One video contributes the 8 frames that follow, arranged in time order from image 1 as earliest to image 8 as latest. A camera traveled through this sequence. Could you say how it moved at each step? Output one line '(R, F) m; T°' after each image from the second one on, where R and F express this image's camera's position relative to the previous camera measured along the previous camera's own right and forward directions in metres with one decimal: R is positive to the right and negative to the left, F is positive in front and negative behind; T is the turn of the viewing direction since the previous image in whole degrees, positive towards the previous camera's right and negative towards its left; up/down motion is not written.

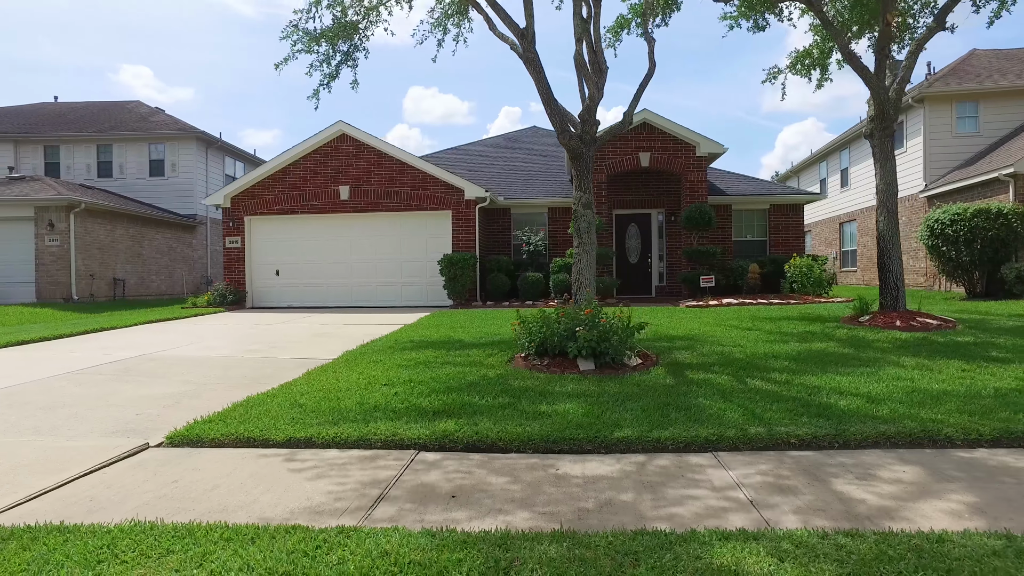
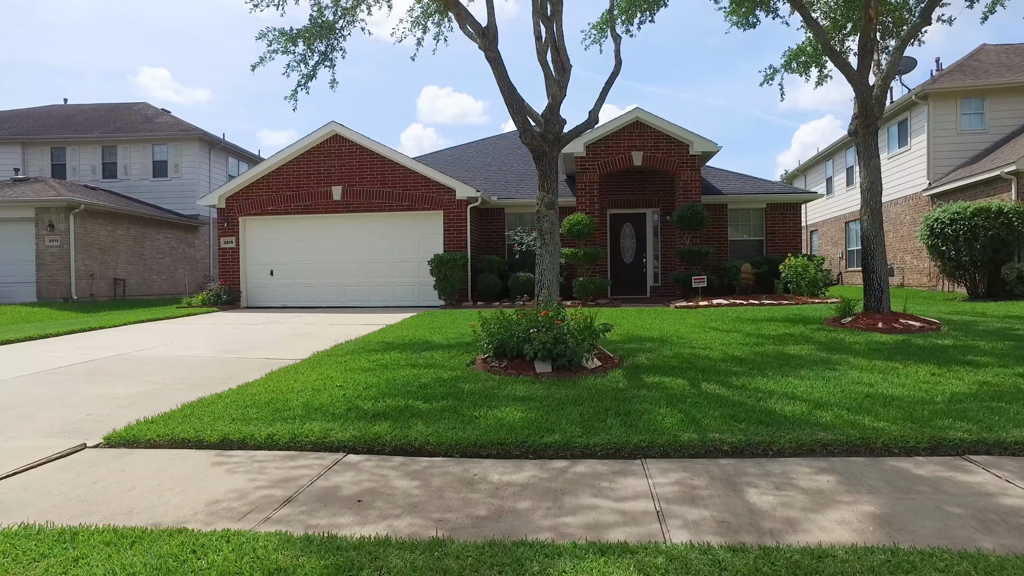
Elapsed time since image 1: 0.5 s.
(+0.6, +0.1) m; -1°
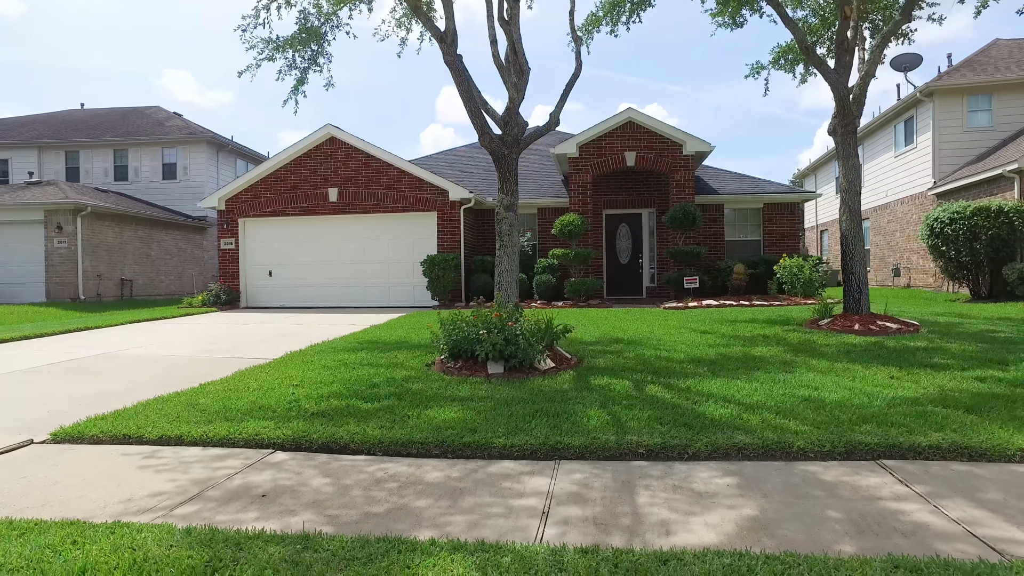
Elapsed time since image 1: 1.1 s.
(+0.7, 0.0) m; -2°
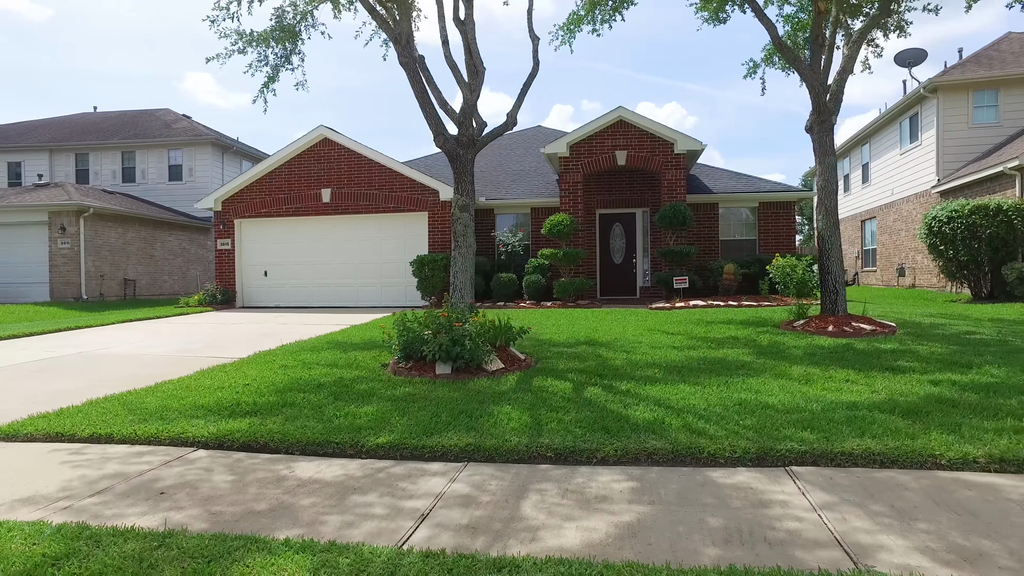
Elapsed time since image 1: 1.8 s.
(+0.7, 0.0) m; -2°
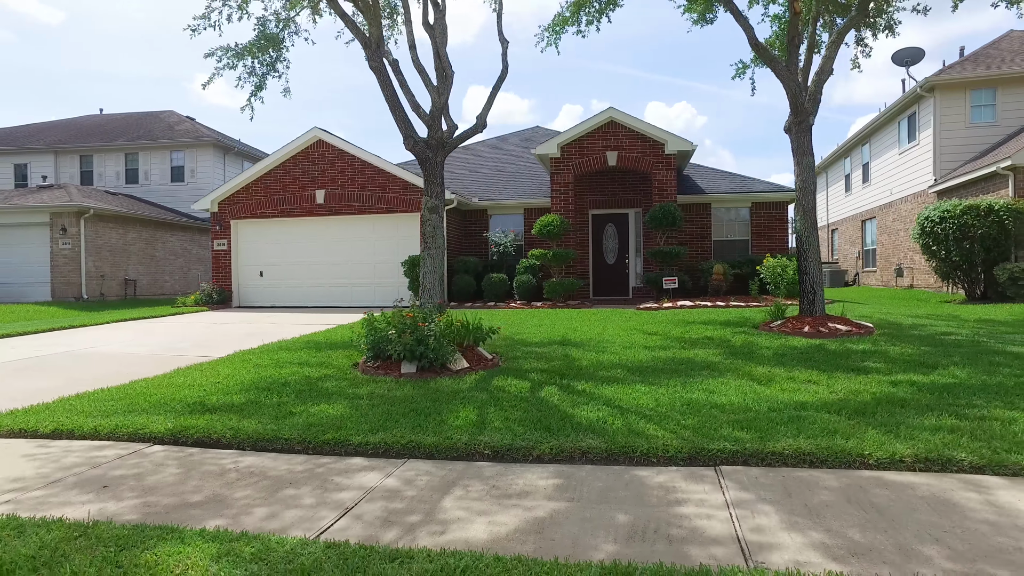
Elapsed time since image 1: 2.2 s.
(+0.5, -0.1) m; -1°
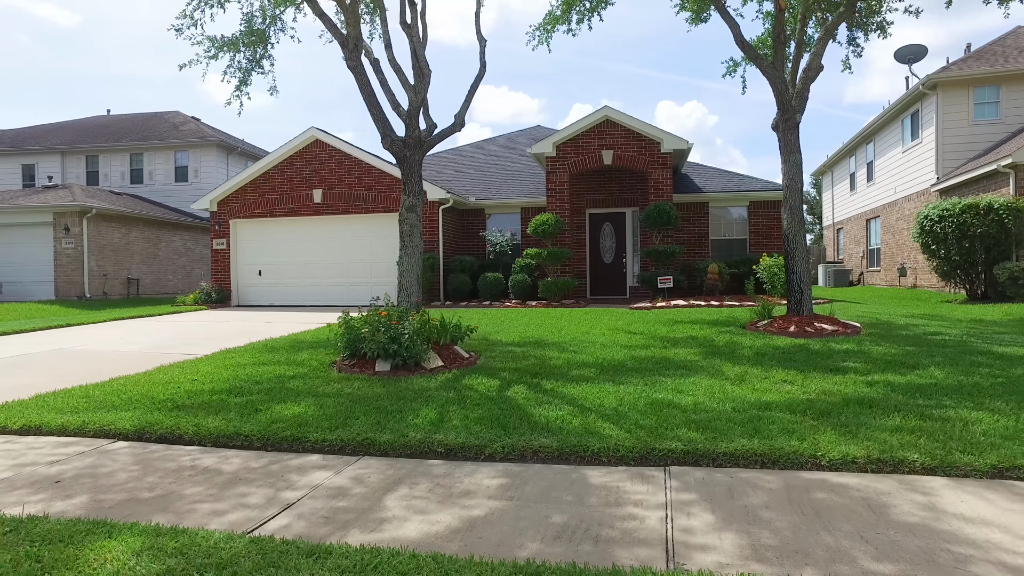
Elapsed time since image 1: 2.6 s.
(+0.4, 0.0) m; -1°
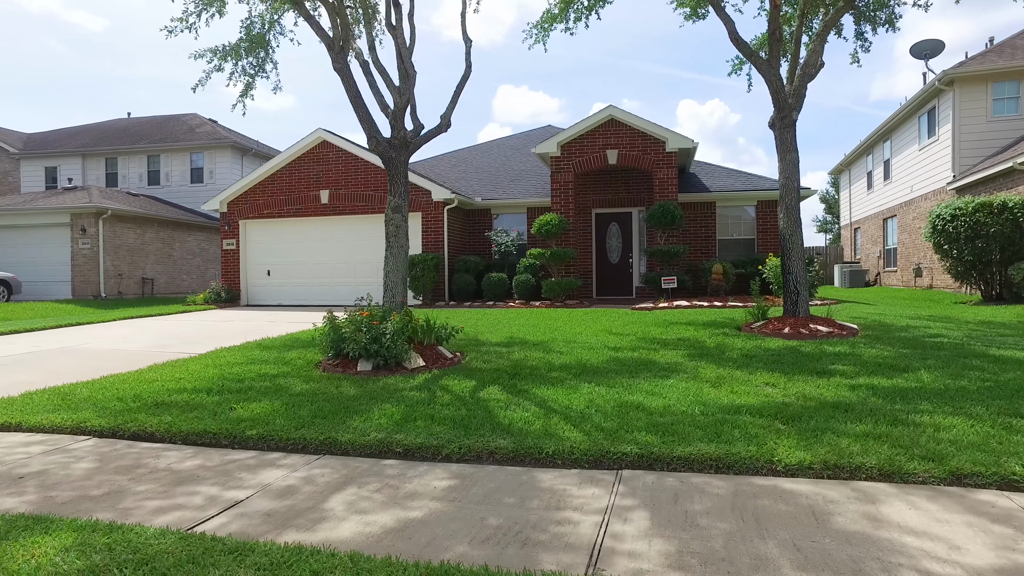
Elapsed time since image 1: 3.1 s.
(+0.4, 0.0) m; -2°
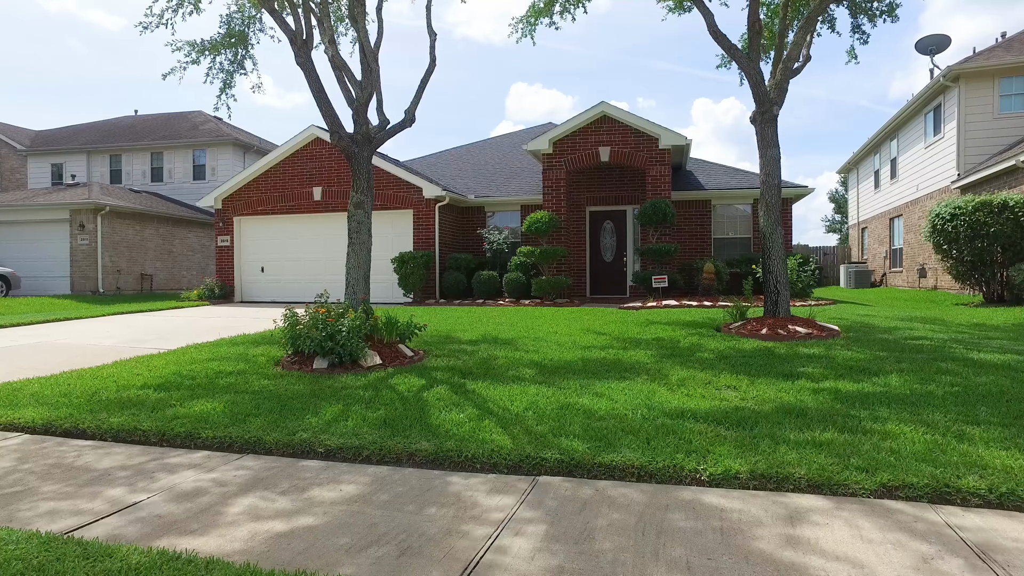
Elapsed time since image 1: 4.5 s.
(+0.6, +0.2) m; -1°
